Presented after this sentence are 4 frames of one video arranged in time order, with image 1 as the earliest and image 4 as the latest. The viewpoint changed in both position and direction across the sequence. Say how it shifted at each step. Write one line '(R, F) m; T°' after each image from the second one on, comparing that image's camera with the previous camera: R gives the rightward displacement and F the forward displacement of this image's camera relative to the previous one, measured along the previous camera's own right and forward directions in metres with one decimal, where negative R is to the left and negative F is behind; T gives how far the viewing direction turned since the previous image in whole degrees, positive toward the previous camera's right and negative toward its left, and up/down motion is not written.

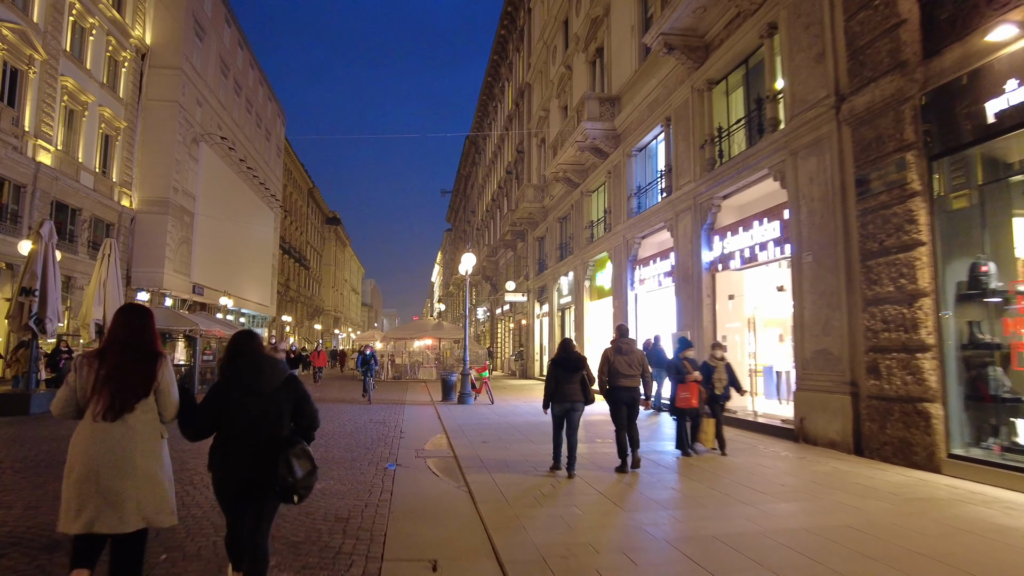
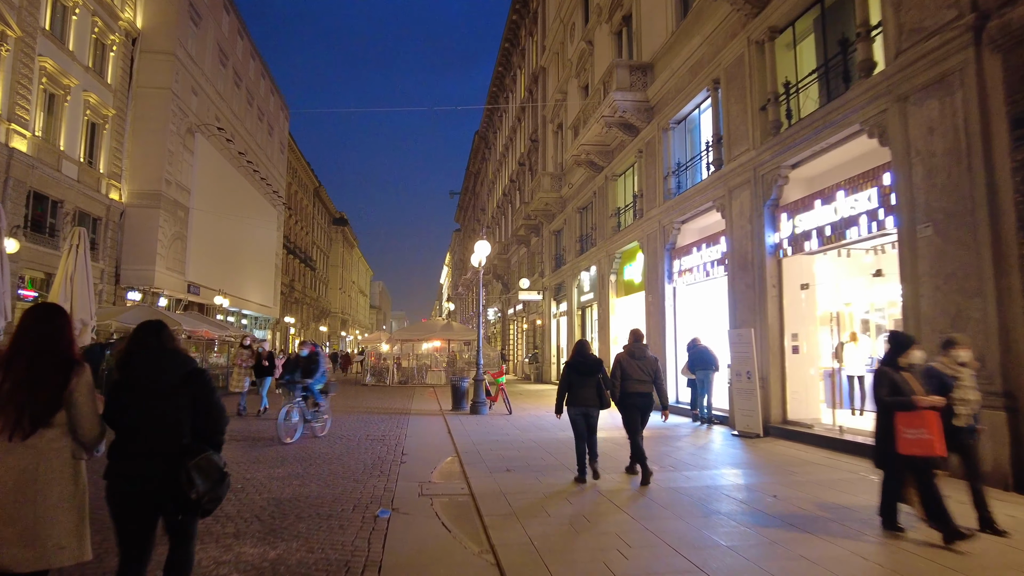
(-0.3, +2.0) m; -1°
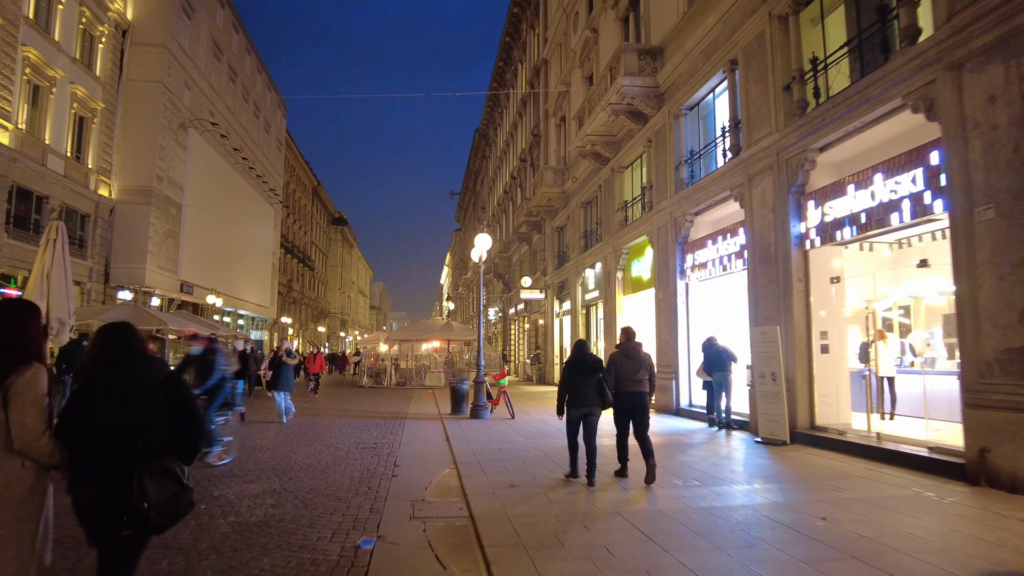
(0.0, +0.8) m; 0°
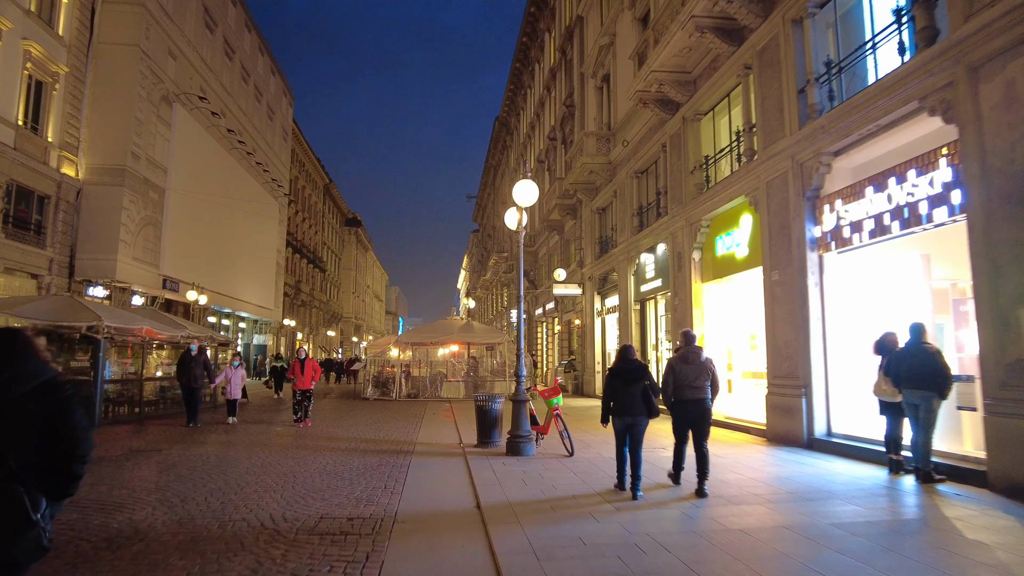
(-0.6, +4.2) m; -2°
